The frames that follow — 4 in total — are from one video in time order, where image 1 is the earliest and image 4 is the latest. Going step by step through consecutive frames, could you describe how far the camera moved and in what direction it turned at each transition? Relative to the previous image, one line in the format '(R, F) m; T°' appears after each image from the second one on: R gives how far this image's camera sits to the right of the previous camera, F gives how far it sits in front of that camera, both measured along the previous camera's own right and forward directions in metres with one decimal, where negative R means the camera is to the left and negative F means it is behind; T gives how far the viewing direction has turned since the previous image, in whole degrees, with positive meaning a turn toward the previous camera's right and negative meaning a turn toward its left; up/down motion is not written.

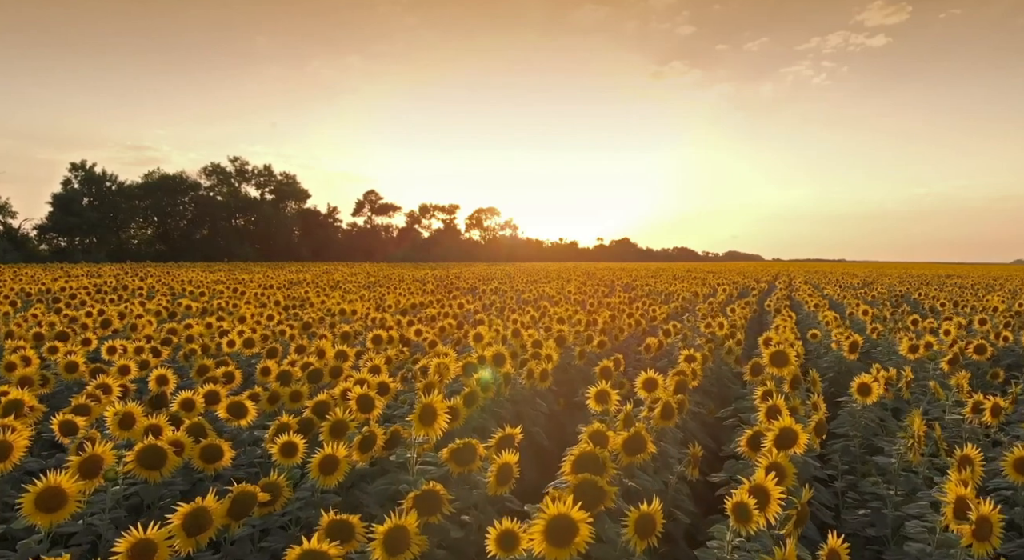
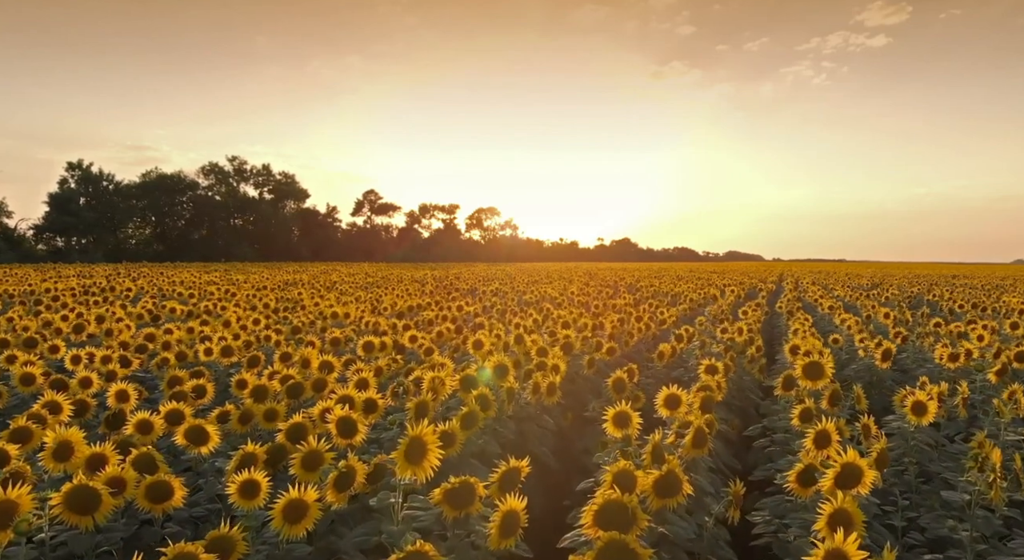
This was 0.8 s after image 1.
(0.0, +0.9) m; 0°
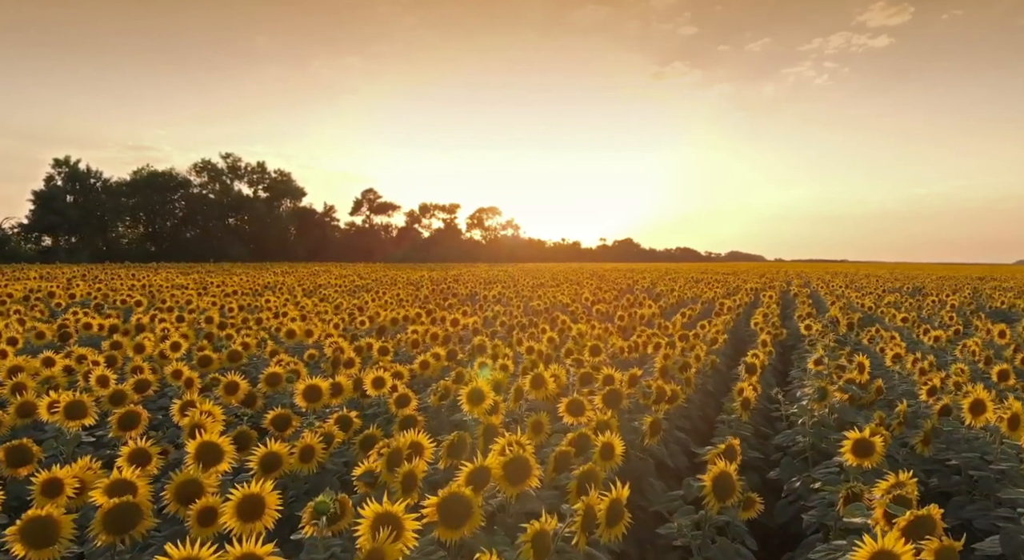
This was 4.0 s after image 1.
(-0.1, +3.5) m; 0°
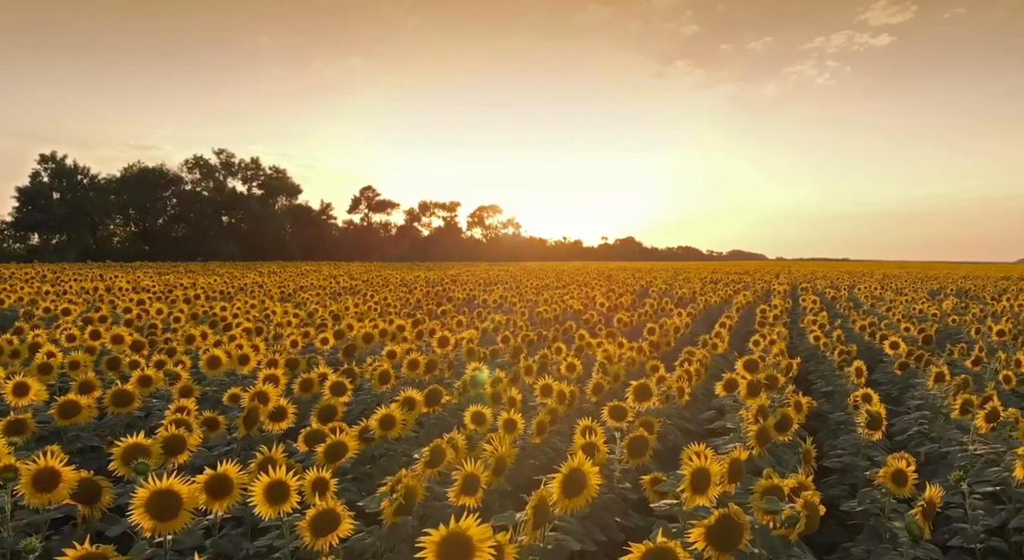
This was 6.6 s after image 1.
(-0.1, +3.2) m; 0°
